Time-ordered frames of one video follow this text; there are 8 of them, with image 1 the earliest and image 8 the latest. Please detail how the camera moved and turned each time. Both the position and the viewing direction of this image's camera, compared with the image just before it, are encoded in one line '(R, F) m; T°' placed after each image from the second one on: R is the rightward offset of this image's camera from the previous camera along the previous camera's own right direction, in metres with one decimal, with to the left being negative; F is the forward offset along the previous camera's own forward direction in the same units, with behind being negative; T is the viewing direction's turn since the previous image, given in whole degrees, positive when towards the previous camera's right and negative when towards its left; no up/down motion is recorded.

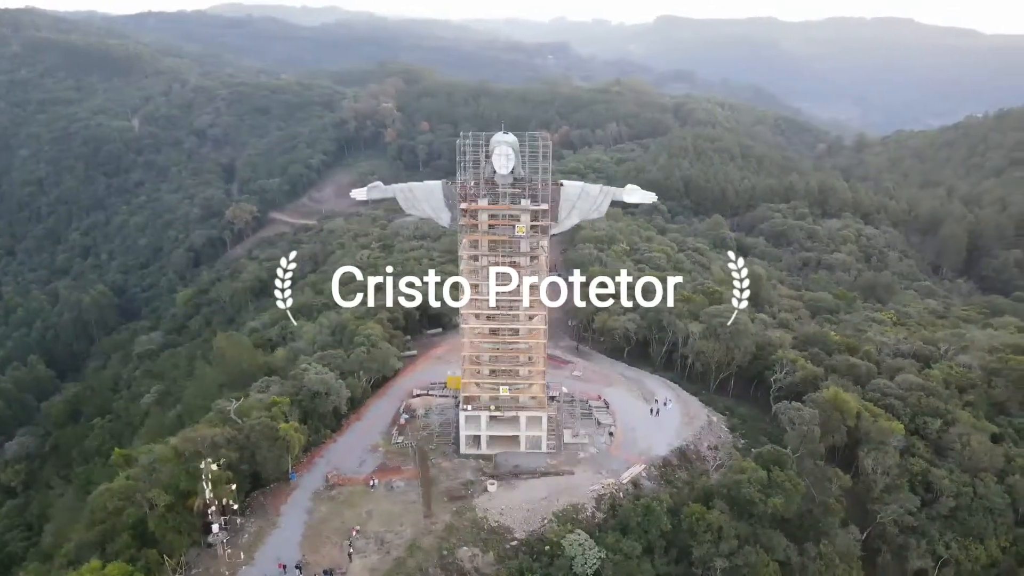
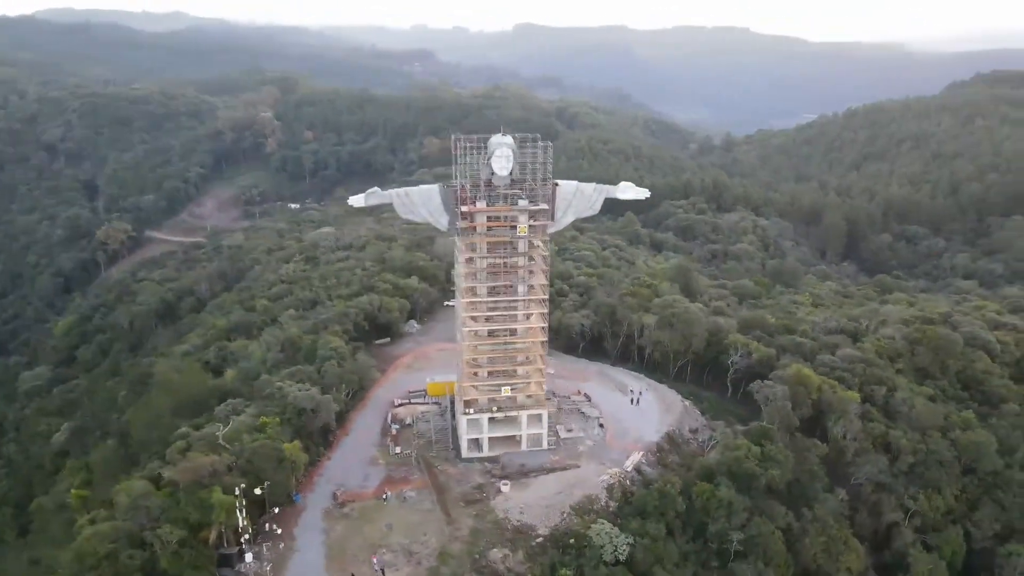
(-5.6, +0.2) m; +10°
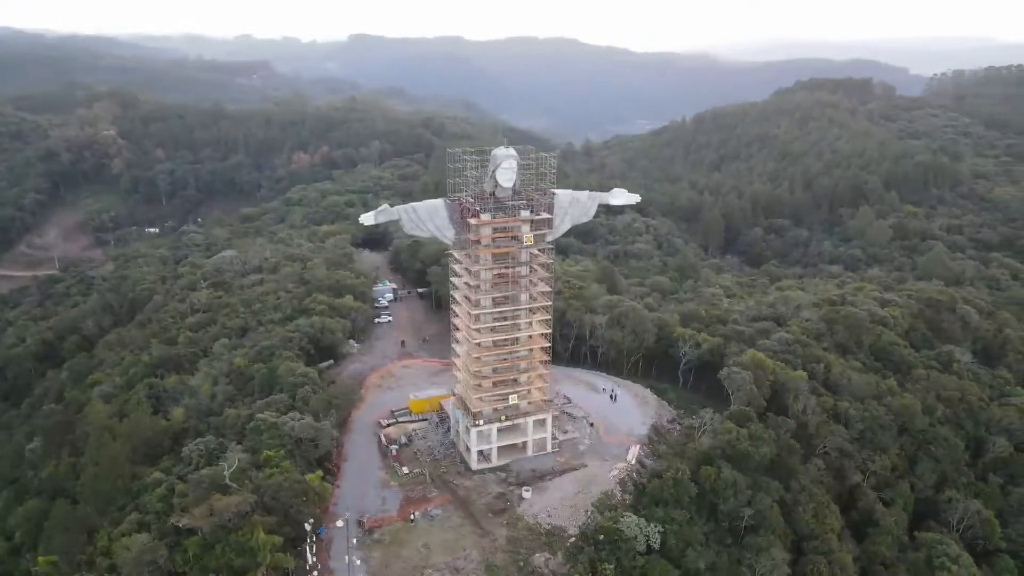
(-6.8, +0.2) m; +11°
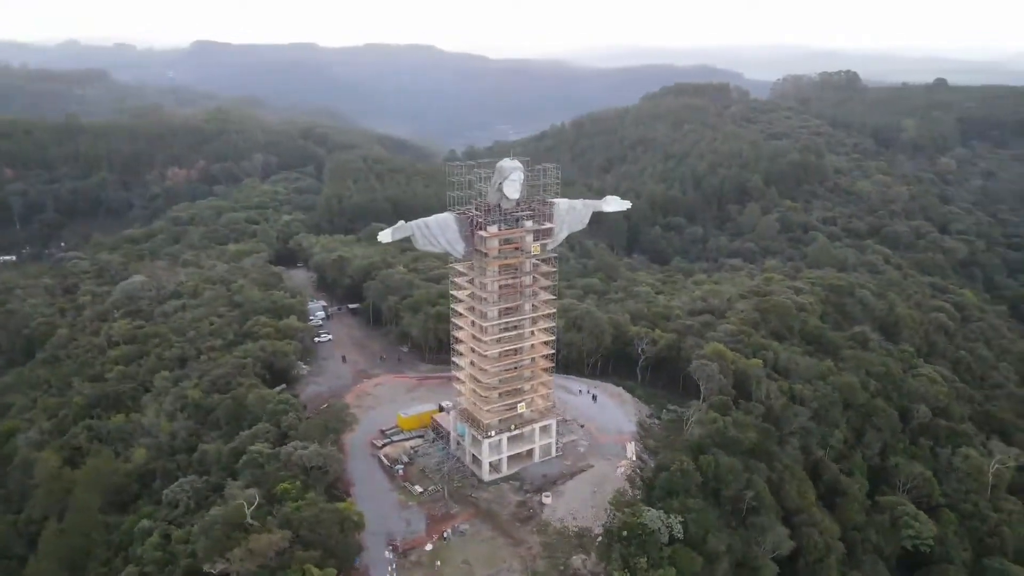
(-6.1, +0.2) m; +10°
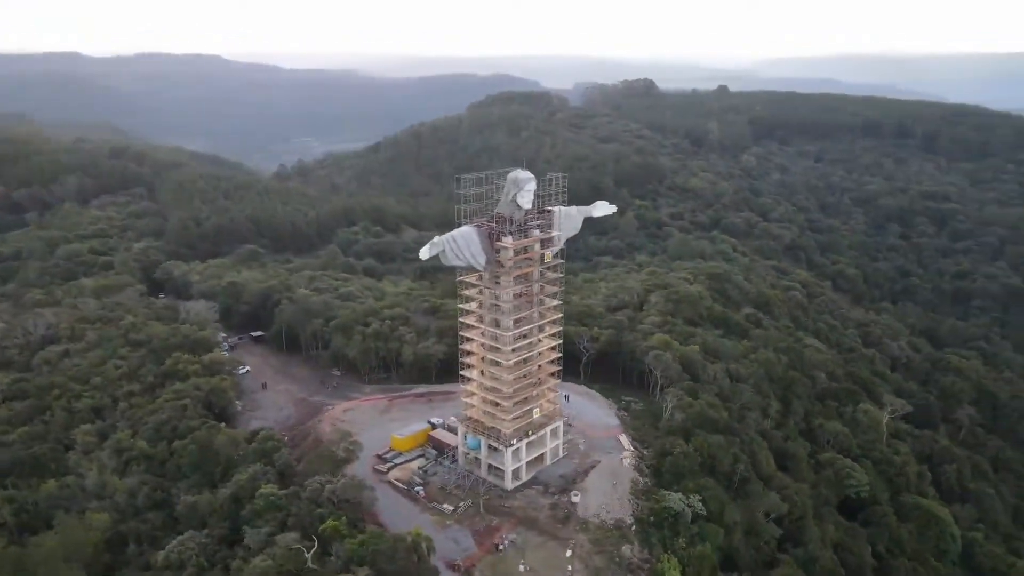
(-8.9, +0.6) m; +14°
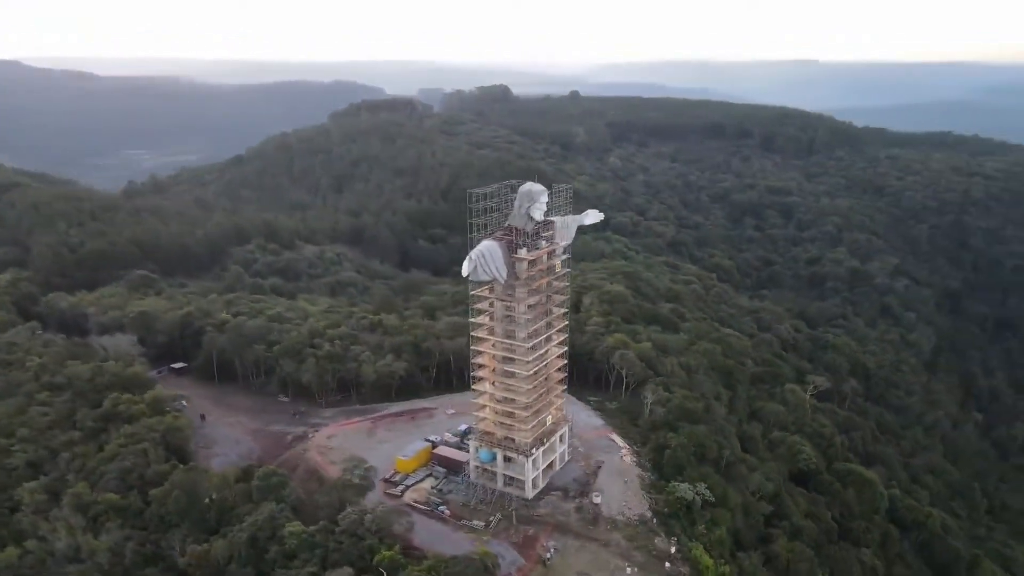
(-7.3, +0.3) m; +11°
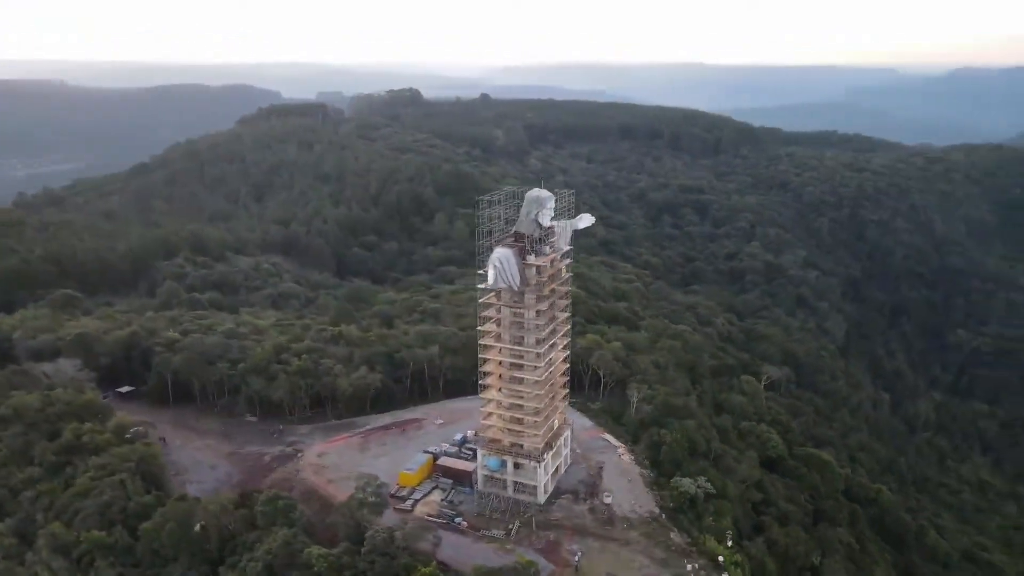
(-4.5, +0.3) m; +7°
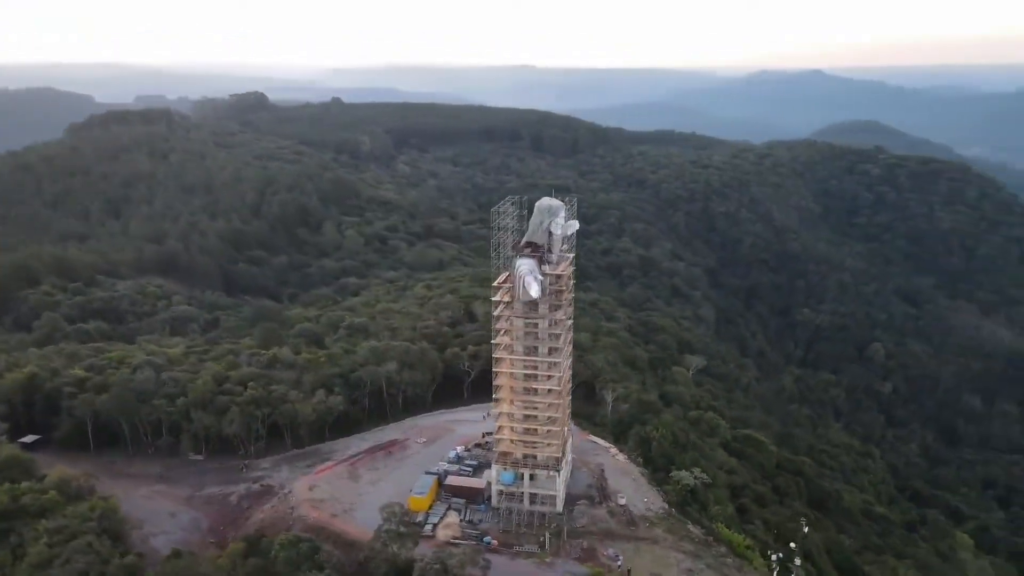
(-7.3, +1.0) m; +11°
